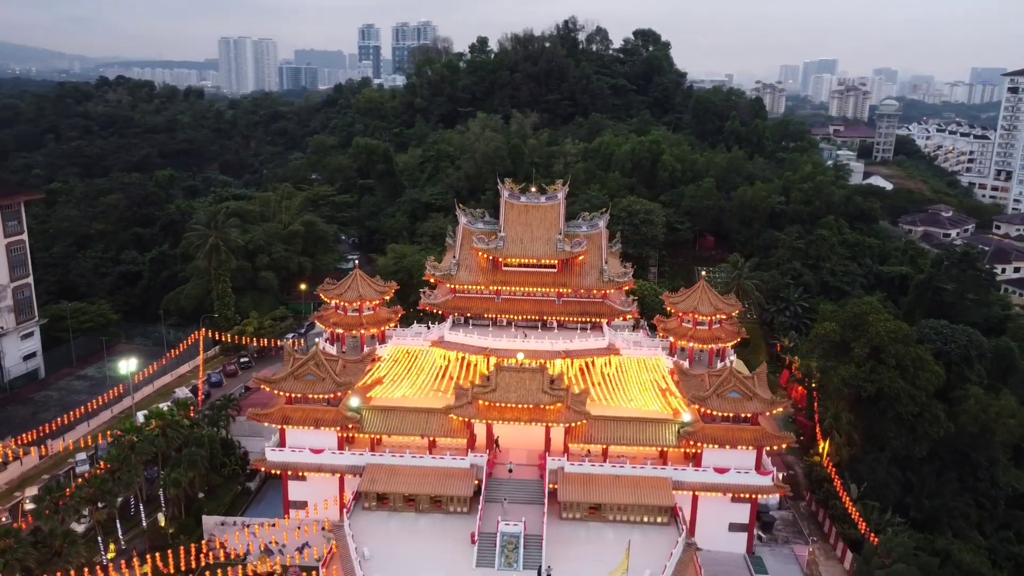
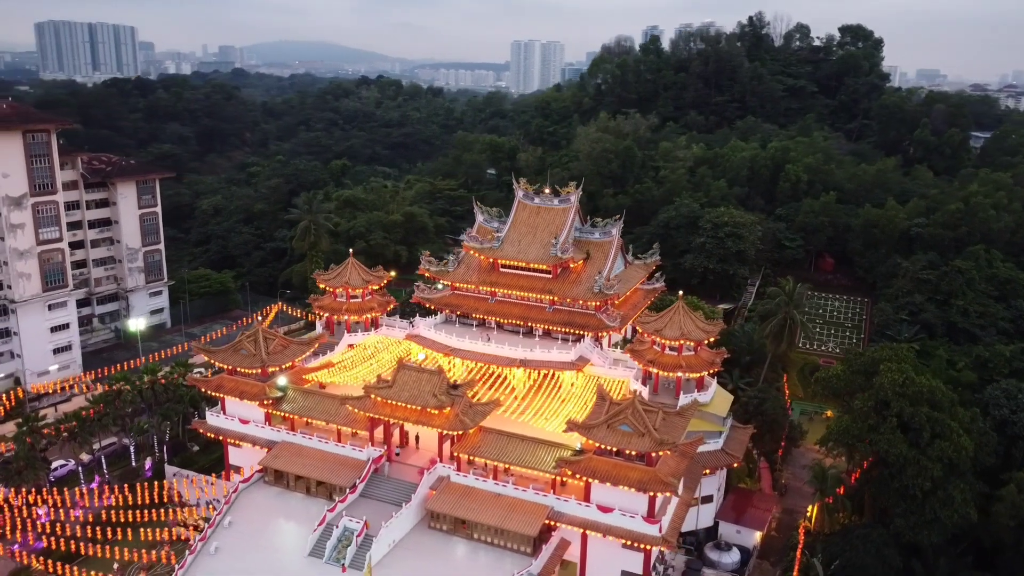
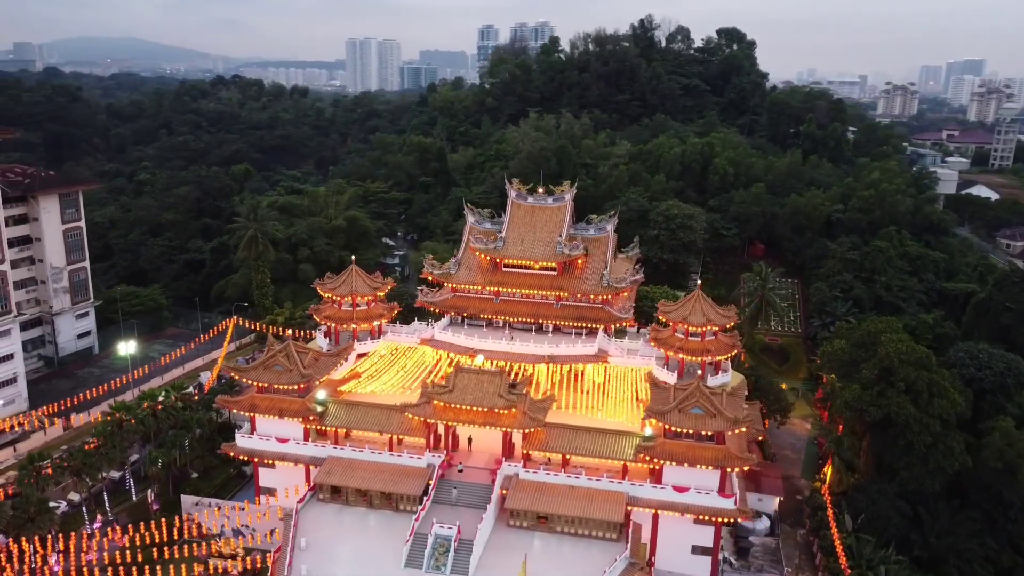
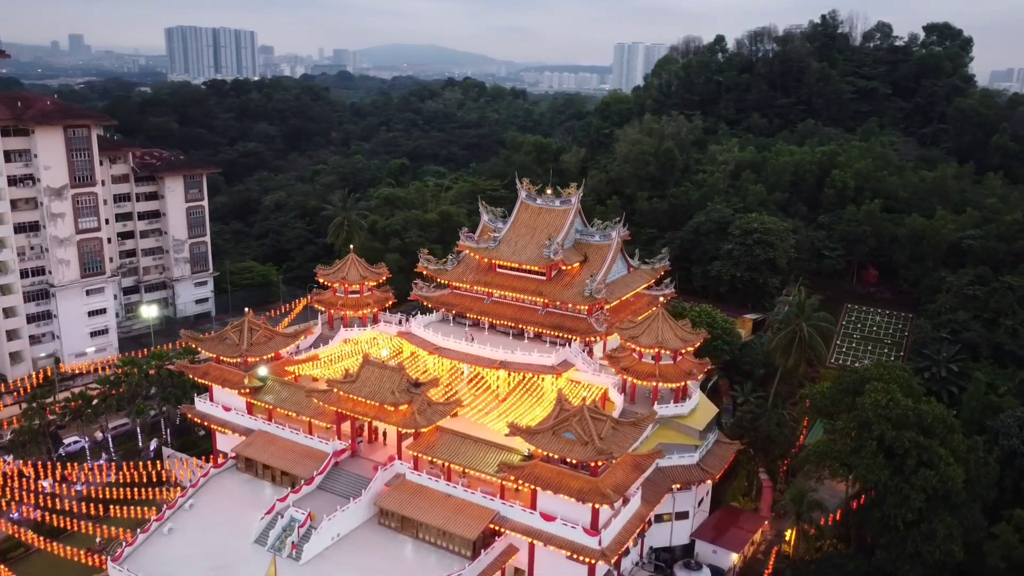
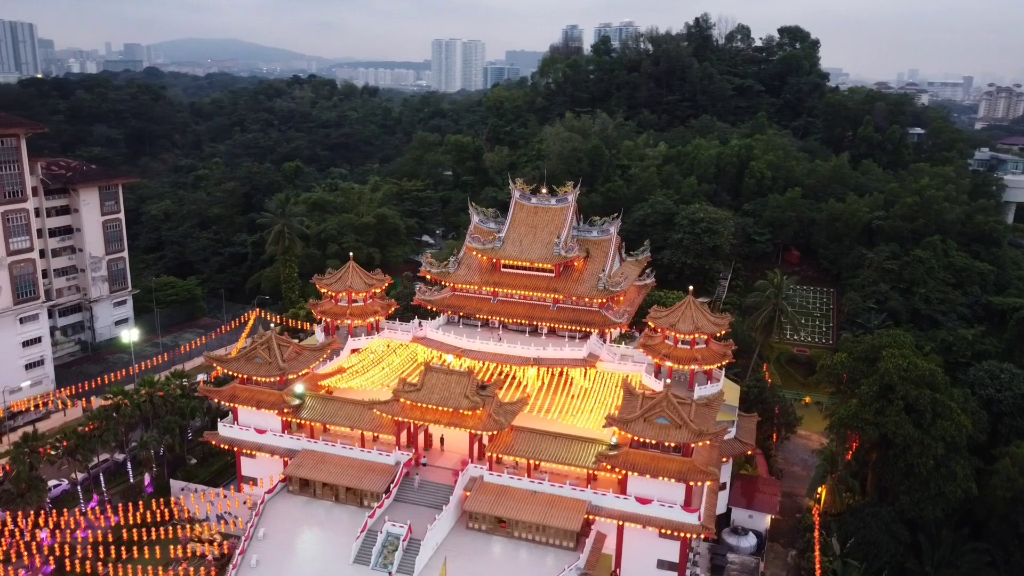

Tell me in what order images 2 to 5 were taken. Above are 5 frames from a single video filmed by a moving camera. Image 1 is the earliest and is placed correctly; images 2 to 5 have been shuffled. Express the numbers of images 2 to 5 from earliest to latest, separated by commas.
3, 5, 2, 4
